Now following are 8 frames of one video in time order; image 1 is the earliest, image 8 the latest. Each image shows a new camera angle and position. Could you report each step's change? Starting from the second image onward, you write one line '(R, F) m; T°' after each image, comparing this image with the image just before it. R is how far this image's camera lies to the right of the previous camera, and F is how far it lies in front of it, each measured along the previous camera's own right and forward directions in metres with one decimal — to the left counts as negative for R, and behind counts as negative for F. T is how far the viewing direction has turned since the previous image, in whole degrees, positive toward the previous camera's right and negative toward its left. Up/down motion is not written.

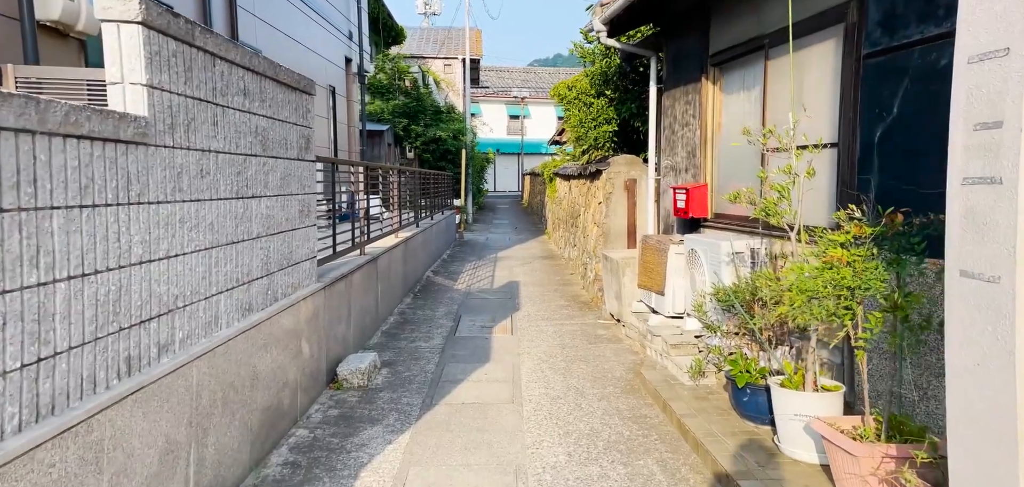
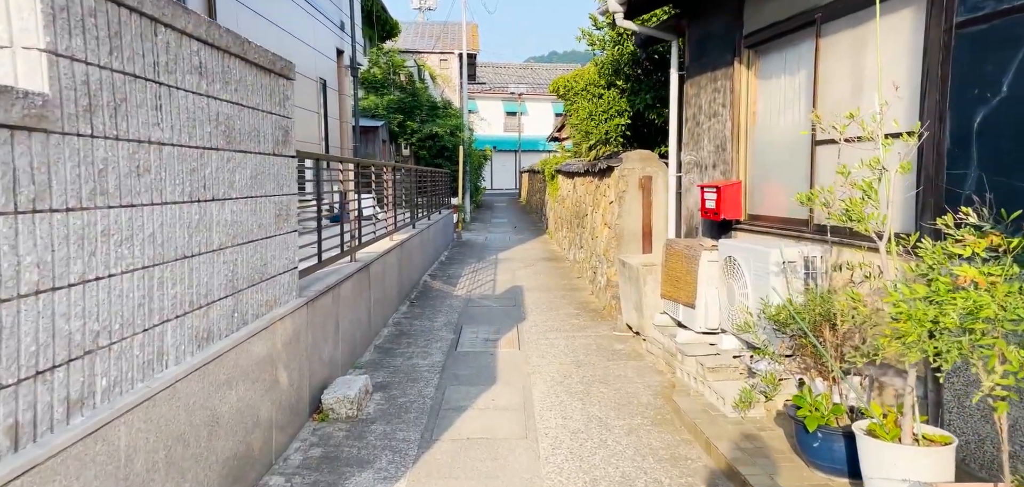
(-0.1, +0.7) m; 0°
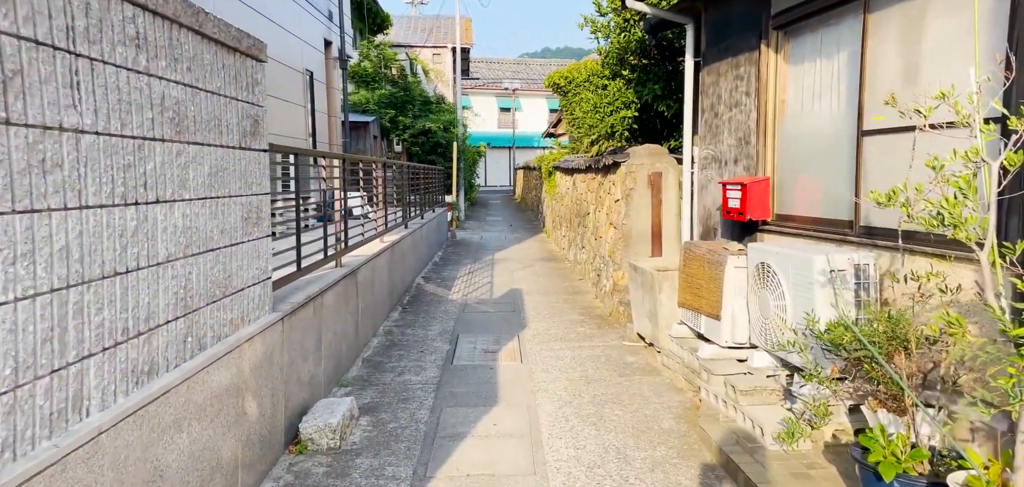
(-0.1, +0.5) m; +1°
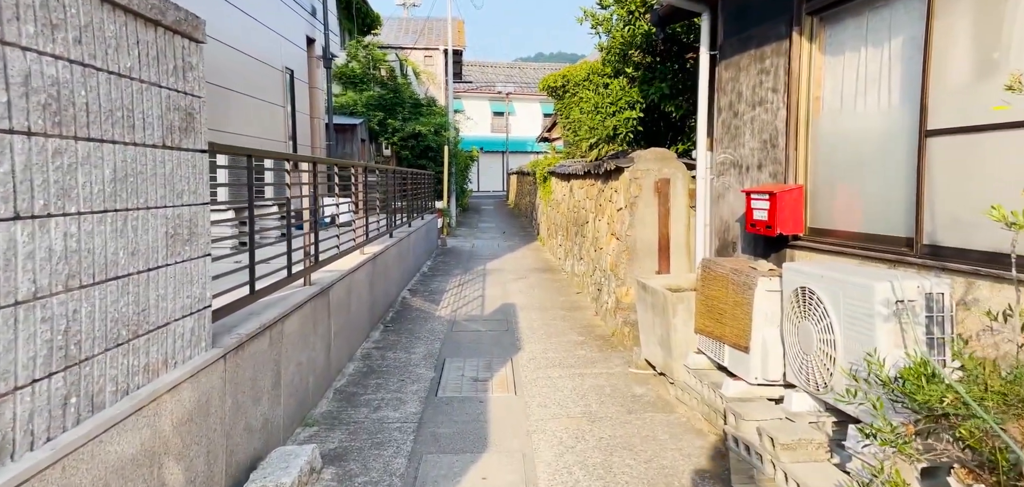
(0.0, +0.6) m; +1°
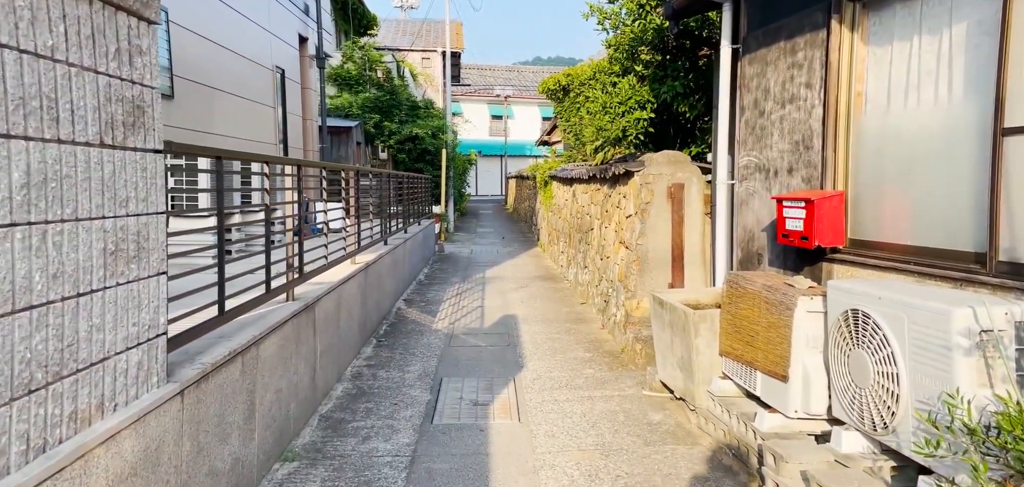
(0.0, +0.4) m; 0°
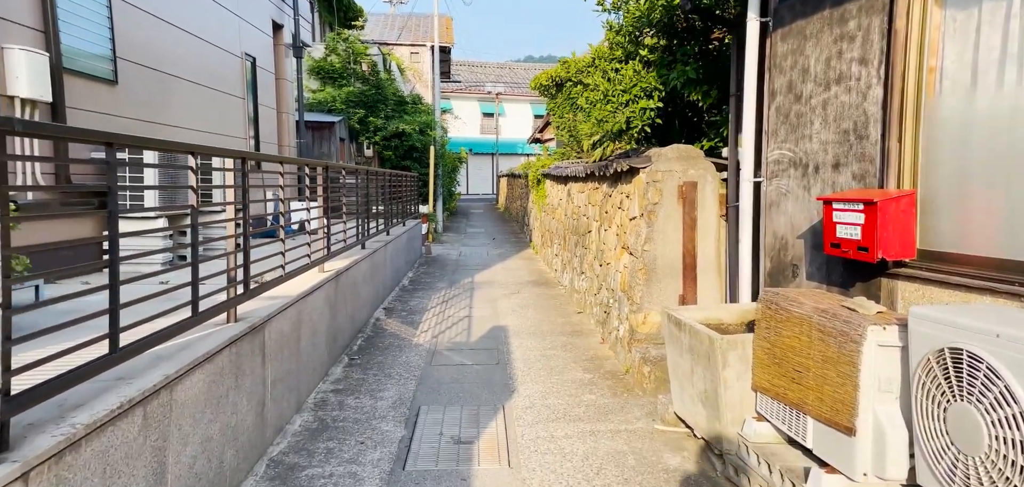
(0.0, +0.7) m; +1°
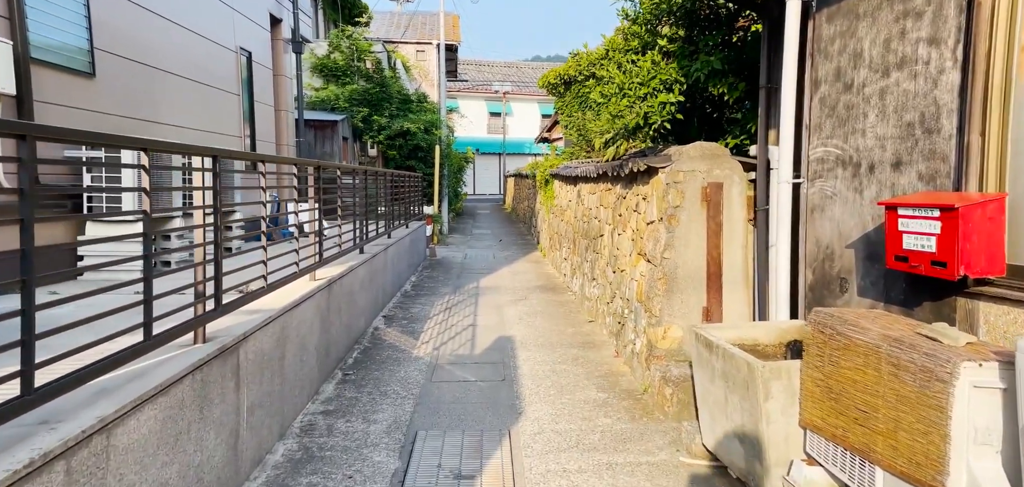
(0.0, +0.5) m; -1°
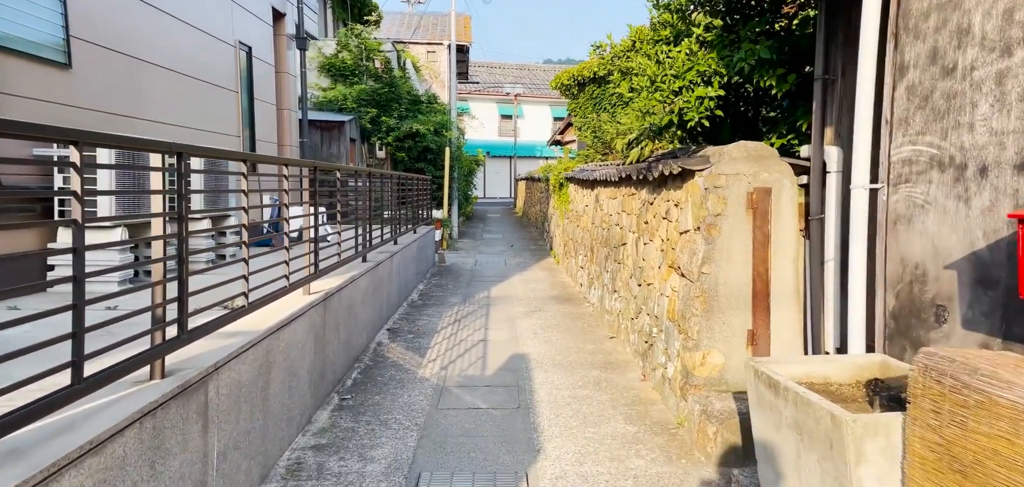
(-0.1, +0.6) m; -1°
